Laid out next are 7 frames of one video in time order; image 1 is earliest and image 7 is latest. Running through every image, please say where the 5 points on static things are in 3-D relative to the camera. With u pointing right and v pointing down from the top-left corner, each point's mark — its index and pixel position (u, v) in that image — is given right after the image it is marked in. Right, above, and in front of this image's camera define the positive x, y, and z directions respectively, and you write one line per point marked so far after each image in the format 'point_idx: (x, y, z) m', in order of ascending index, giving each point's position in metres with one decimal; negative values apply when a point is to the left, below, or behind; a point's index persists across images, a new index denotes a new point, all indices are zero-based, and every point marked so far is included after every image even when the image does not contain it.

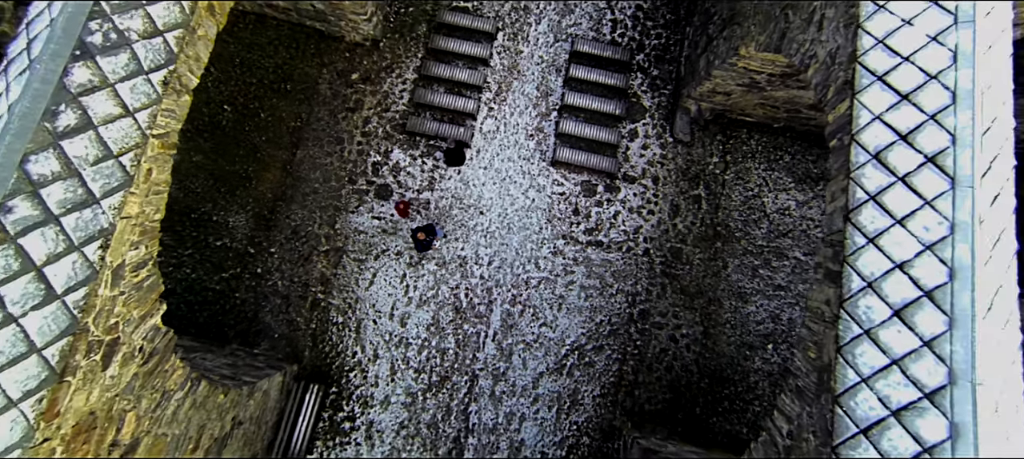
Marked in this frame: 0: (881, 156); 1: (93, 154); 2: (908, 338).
0: (+2.7, +0.6, +1.8) m
1: (-2.8, +0.5, +1.7) m
2: (+2.6, -0.7, +1.6) m
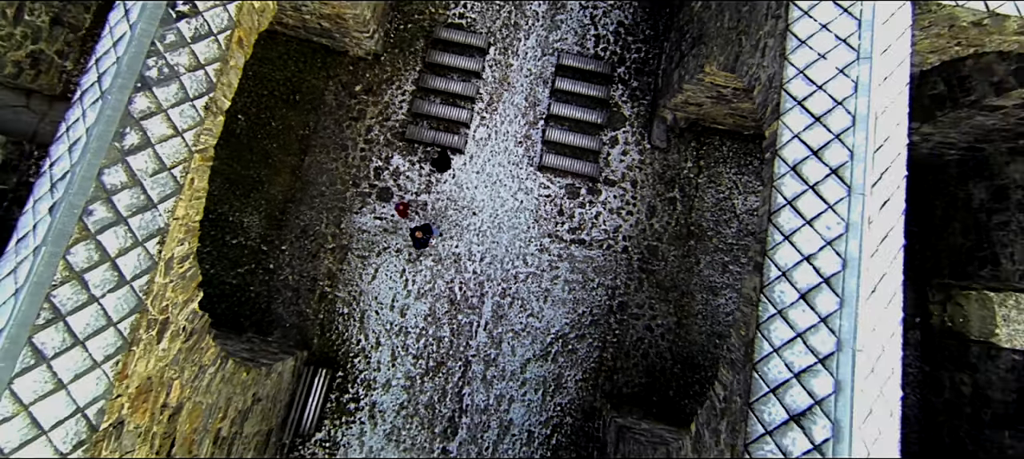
0: (+2.5, +0.6, +2.2) m
1: (-3.0, +0.5, +2.1) m
2: (+2.5, -0.7, +2.0) m
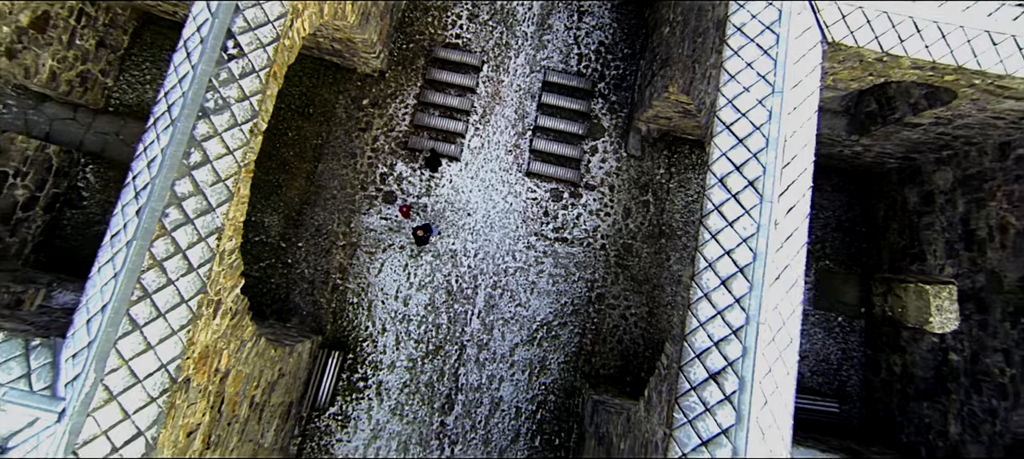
0: (+2.4, +0.6, +2.8) m
1: (-3.2, +0.5, +2.6) m
2: (+2.3, -0.7, +2.6) m
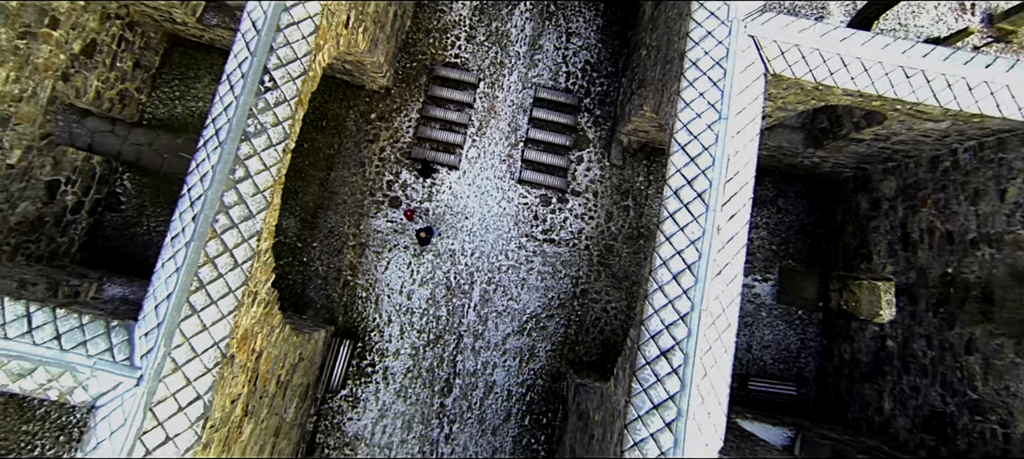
0: (+2.2, +0.5, +3.3) m
1: (-3.4, +0.5, +3.2) m
2: (+2.1, -0.8, +3.2) m
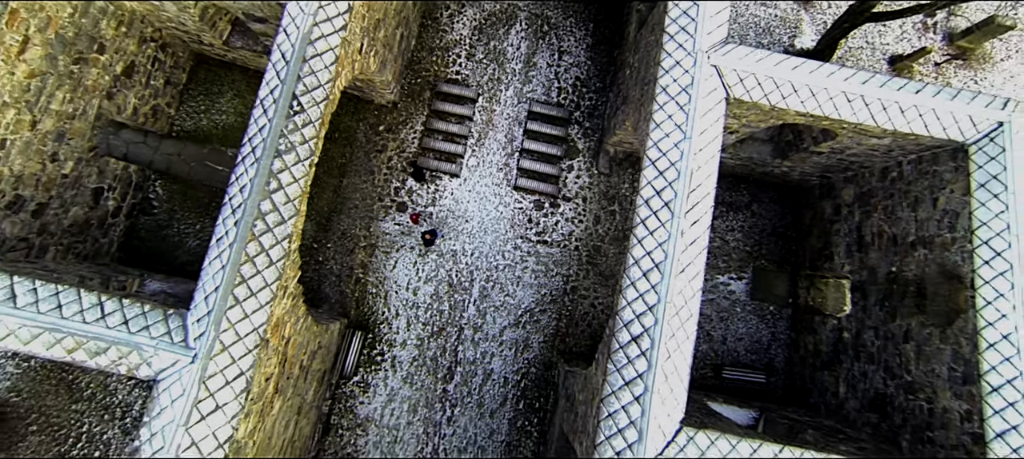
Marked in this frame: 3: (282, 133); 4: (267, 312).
0: (+2.1, +0.5, +3.9) m
1: (-3.5, +0.4, +3.8) m
2: (+2.0, -0.8, +3.7) m
3: (-3.6, +1.5, +3.8) m
4: (-3.6, -1.2, +3.6) m
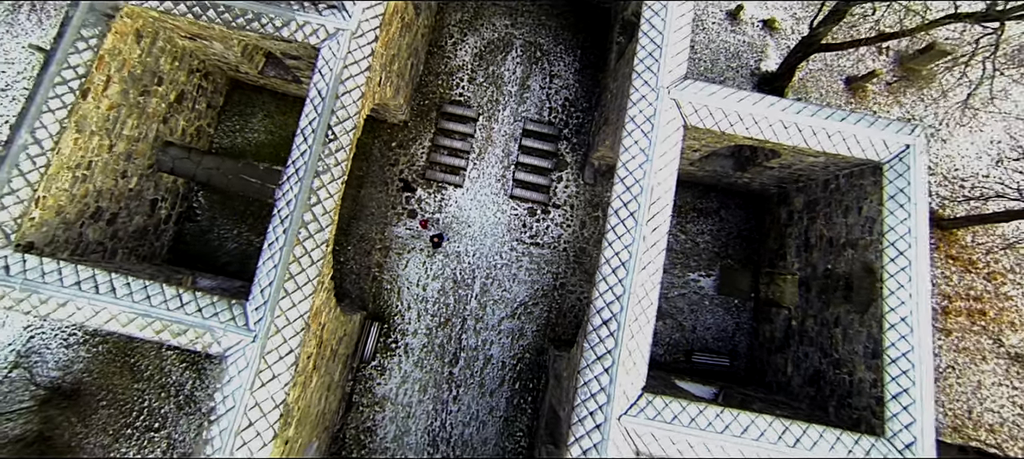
0: (+2.0, +0.4, +4.7) m
1: (-3.6, +0.3, +4.6) m
2: (+1.9, -0.9, +4.6) m
3: (-3.7, +1.4, +4.7) m
4: (-3.7, -1.3, +4.5) m
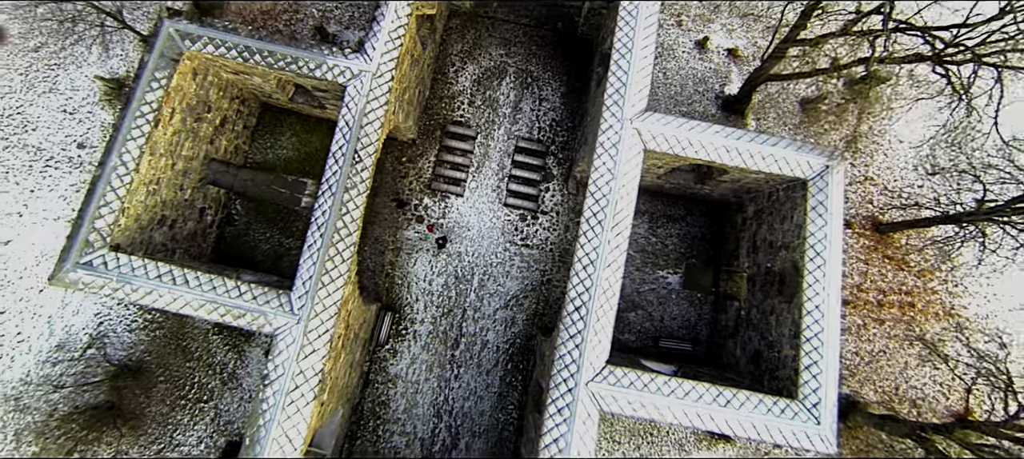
0: (+1.8, +0.2, +5.9) m
1: (-3.8, +0.2, +5.7) m
2: (+1.7, -1.0, +5.7) m
3: (-3.9, +1.3, +5.8) m
4: (-3.9, -1.4, +5.6) m
